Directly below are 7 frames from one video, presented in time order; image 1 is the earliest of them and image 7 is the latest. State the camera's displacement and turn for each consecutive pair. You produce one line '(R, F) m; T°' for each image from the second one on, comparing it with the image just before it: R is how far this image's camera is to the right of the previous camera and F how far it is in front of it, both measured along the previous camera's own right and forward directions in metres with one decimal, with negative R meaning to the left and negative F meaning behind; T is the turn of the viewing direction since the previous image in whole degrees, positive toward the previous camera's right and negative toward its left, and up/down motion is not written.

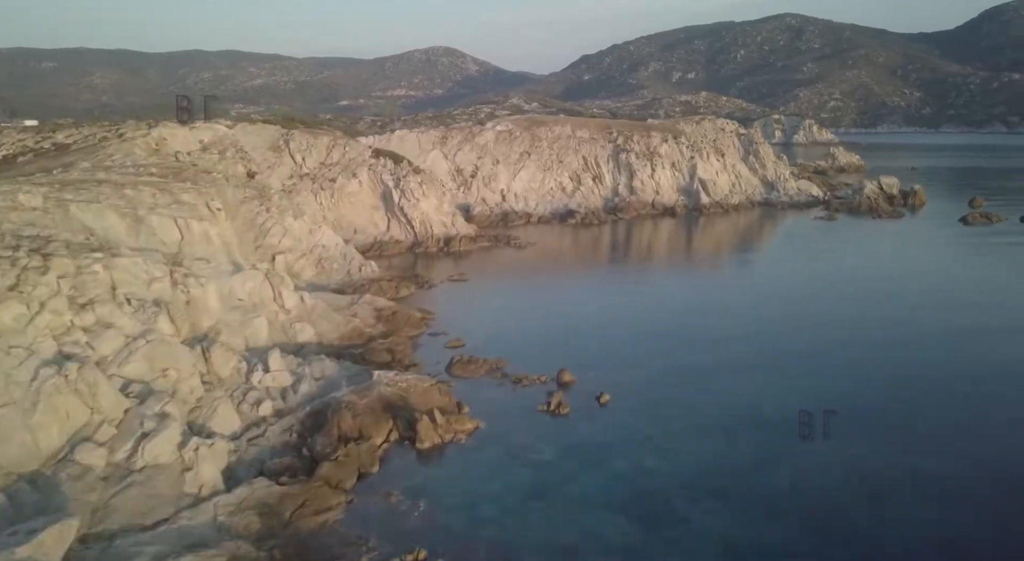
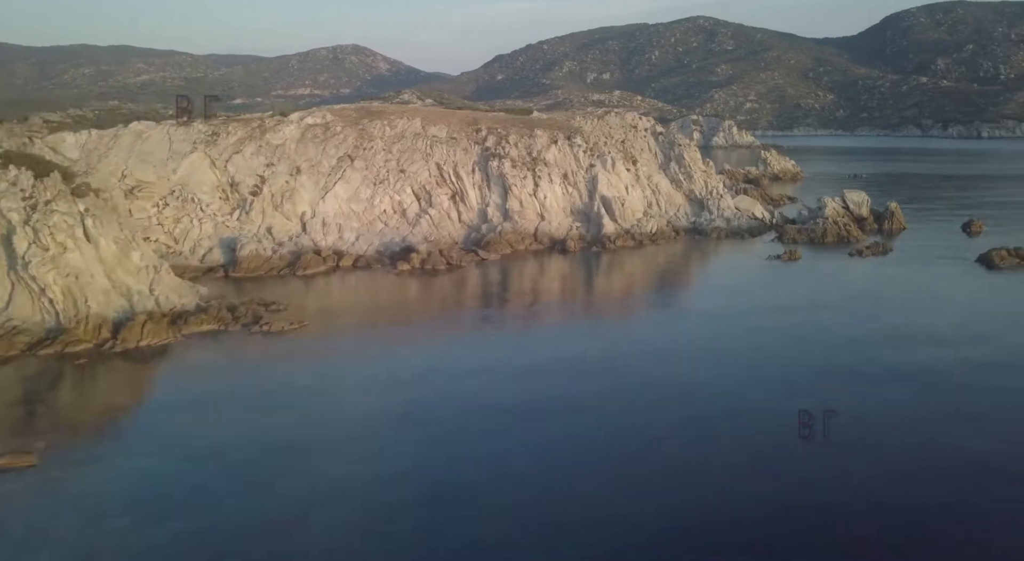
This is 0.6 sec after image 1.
(+4.2, +14.0) m; +6°
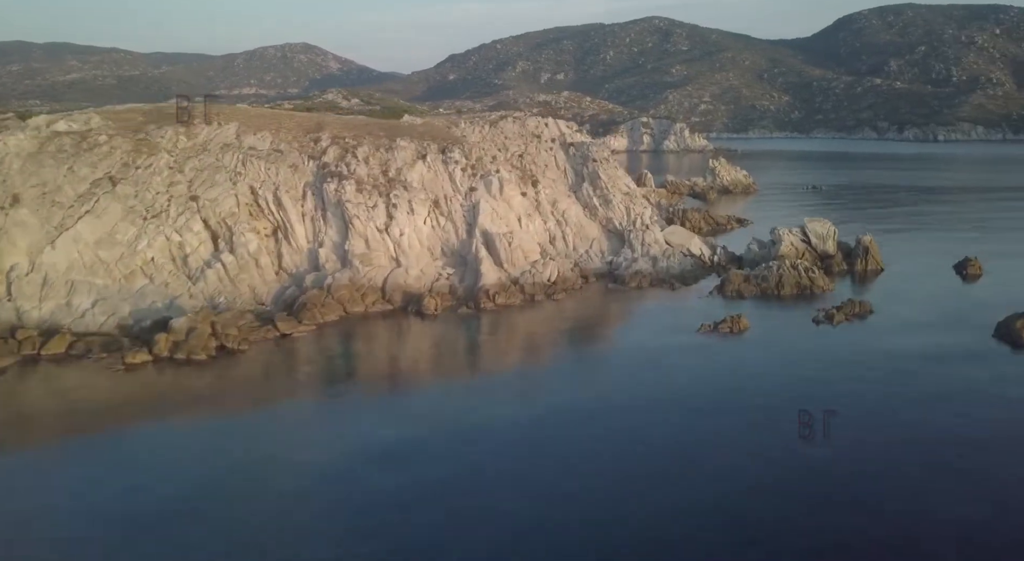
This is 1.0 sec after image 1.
(+3.6, +8.5) m; +3°
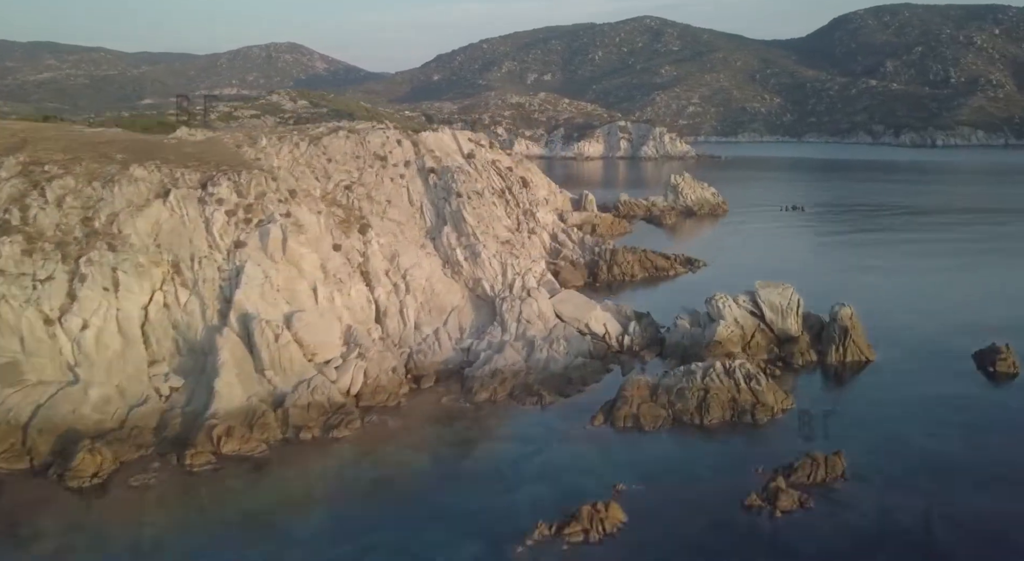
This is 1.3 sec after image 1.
(+4.5, +8.6) m; 0°
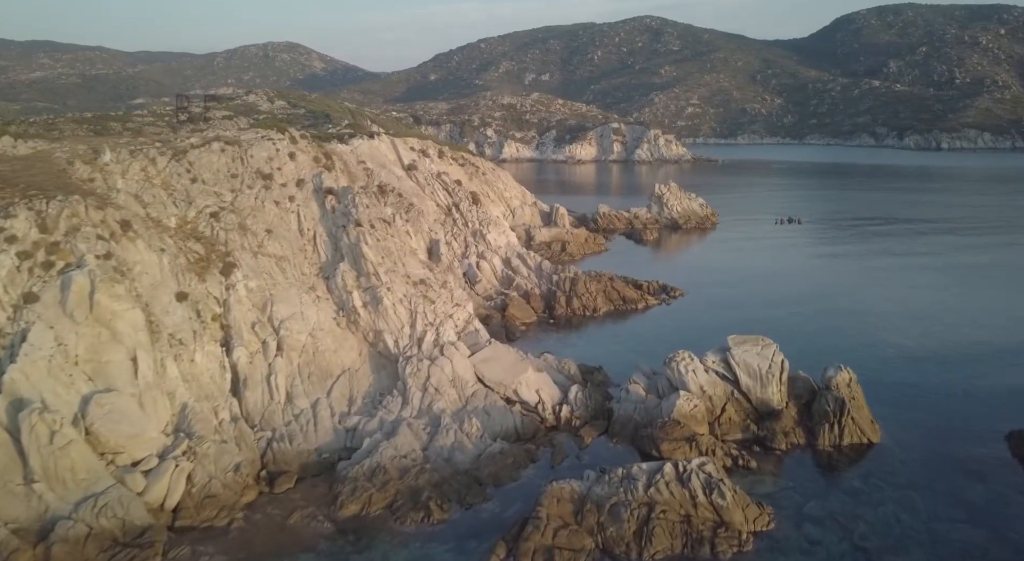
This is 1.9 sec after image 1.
(+1.9, +4.1) m; 0°
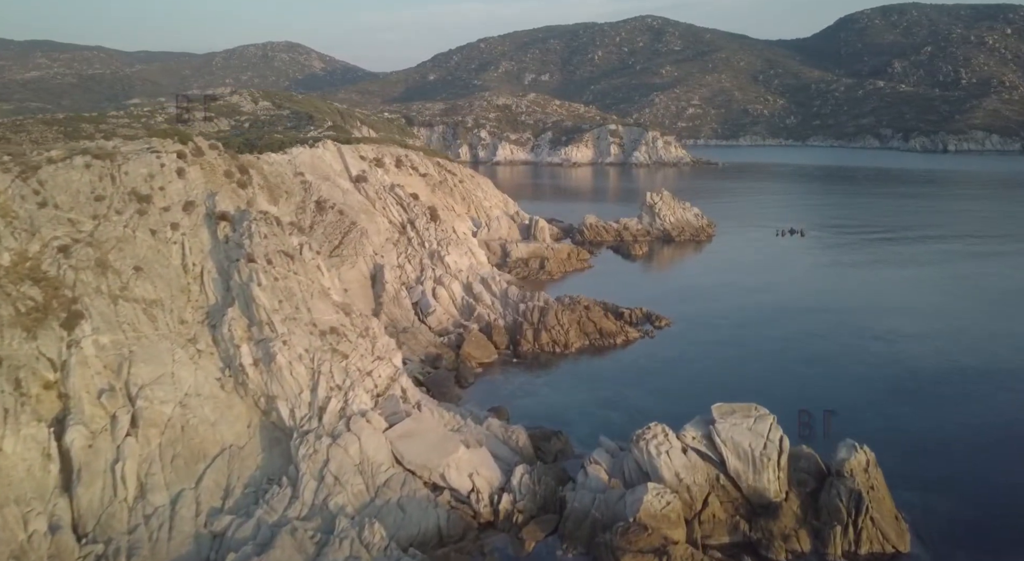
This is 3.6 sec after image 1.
(+1.2, +3.2) m; 0°
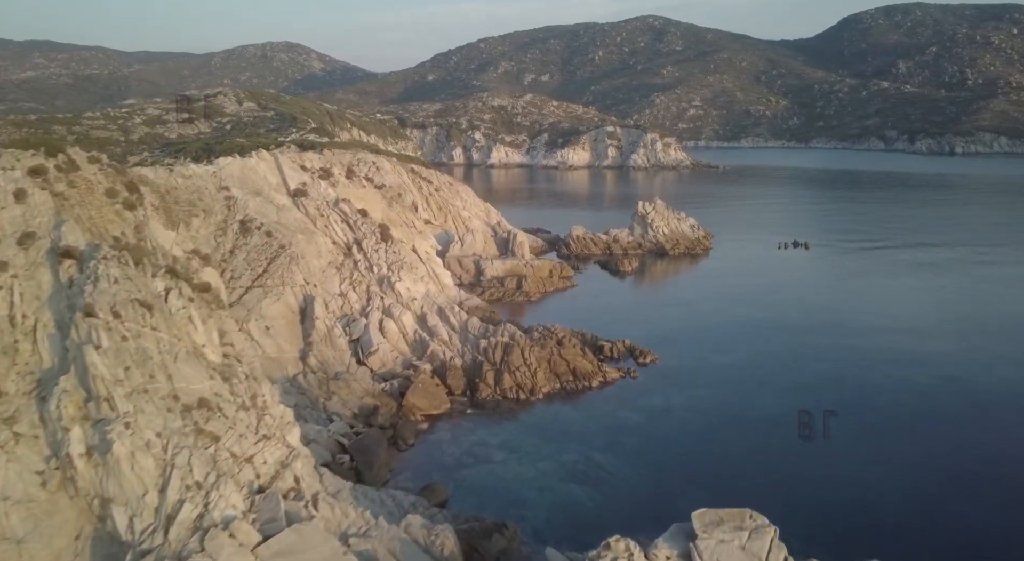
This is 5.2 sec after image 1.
(+1.1, +3.0) m; 0°
